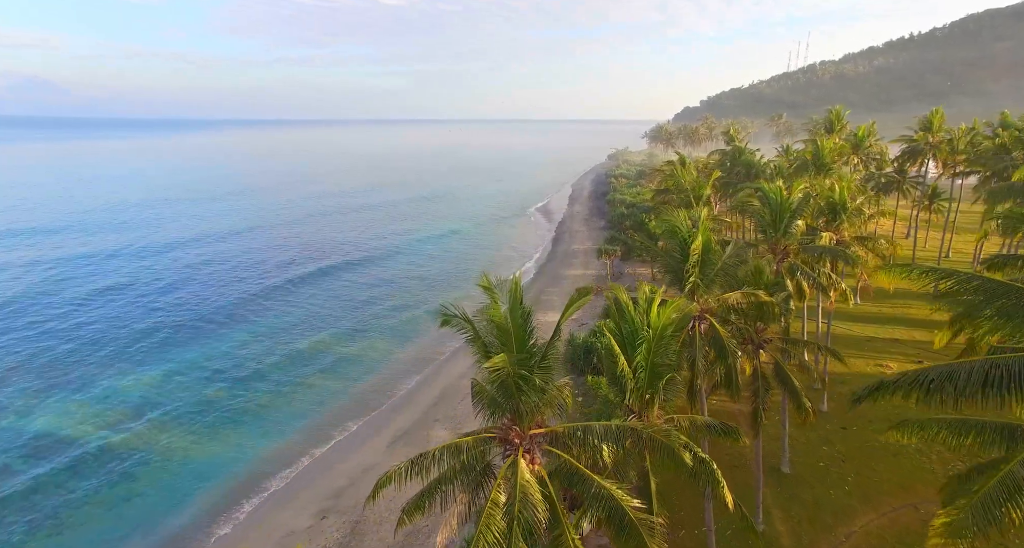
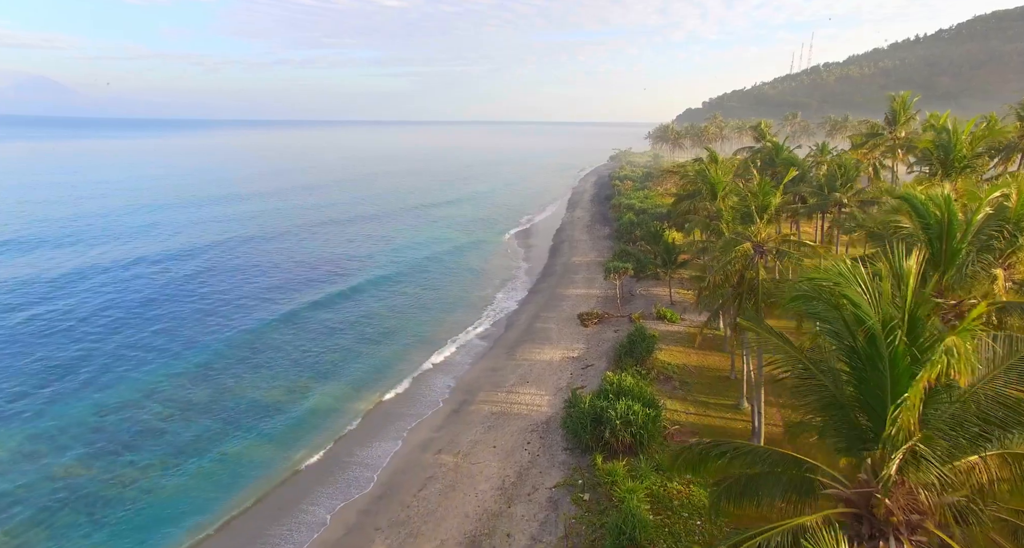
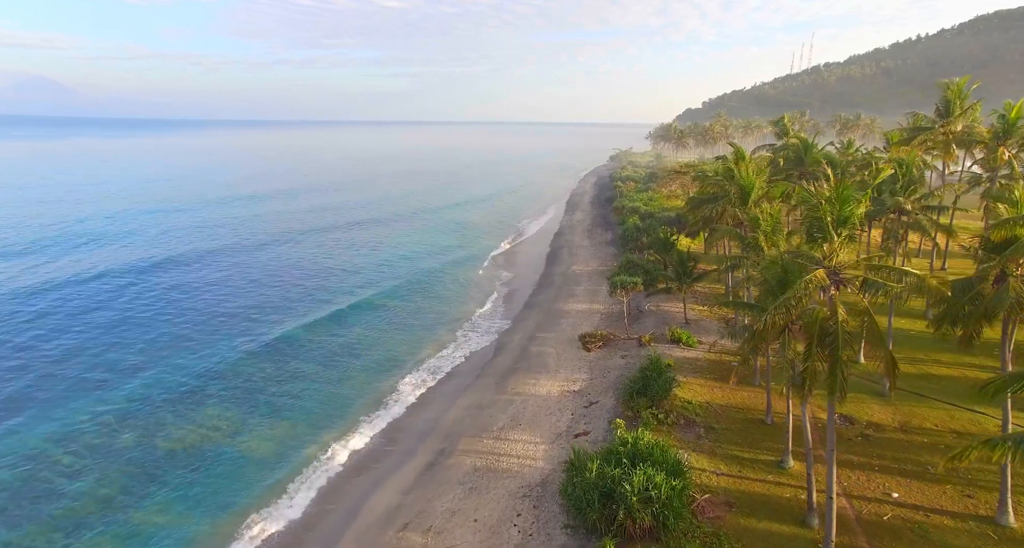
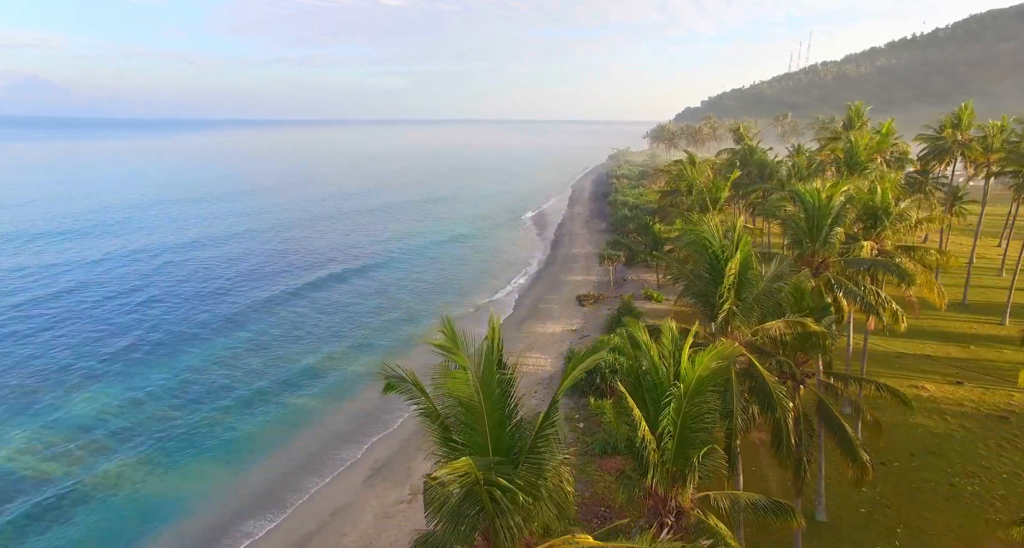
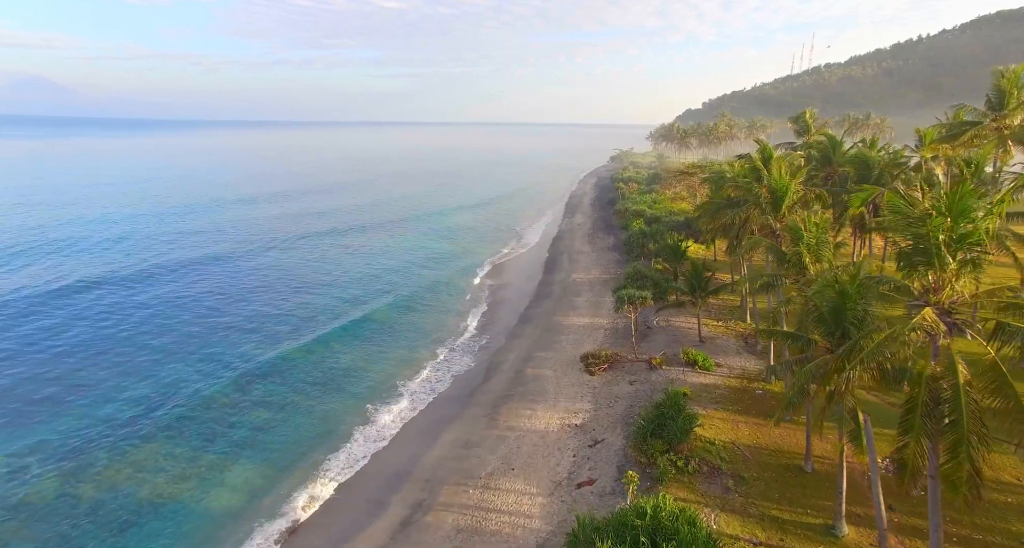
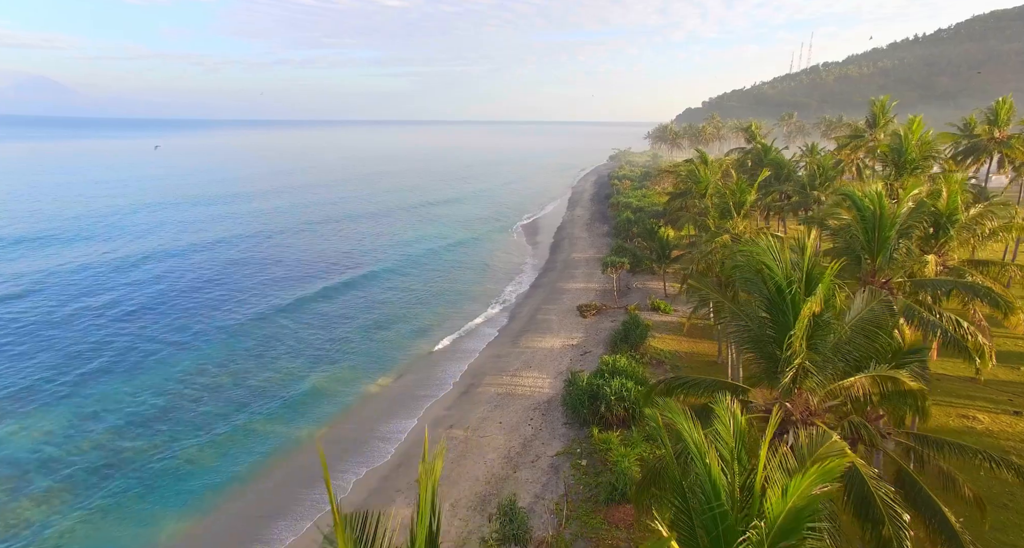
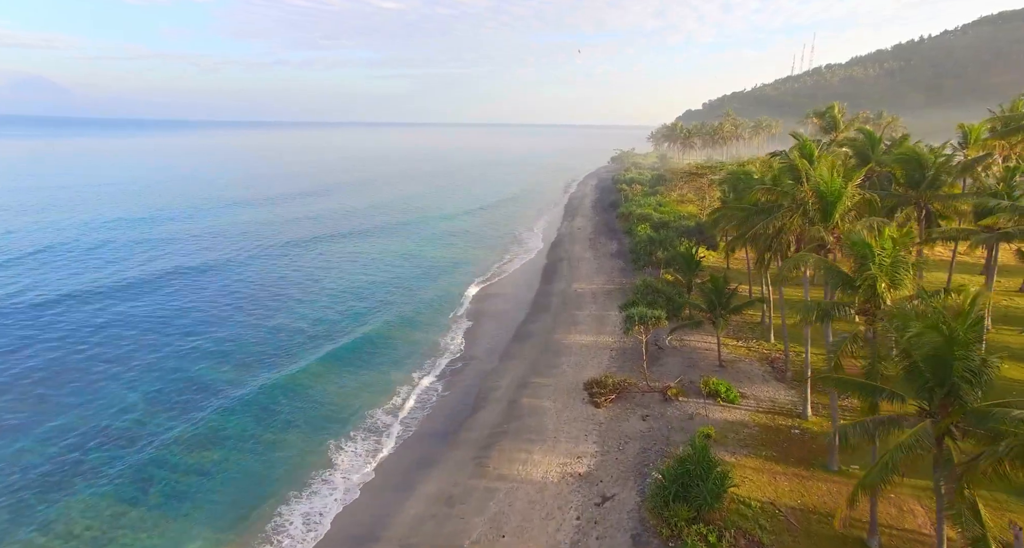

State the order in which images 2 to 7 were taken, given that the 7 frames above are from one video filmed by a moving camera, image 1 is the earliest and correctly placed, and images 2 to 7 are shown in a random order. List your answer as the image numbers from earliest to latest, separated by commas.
4, 6, 2, 3, 5, 7
